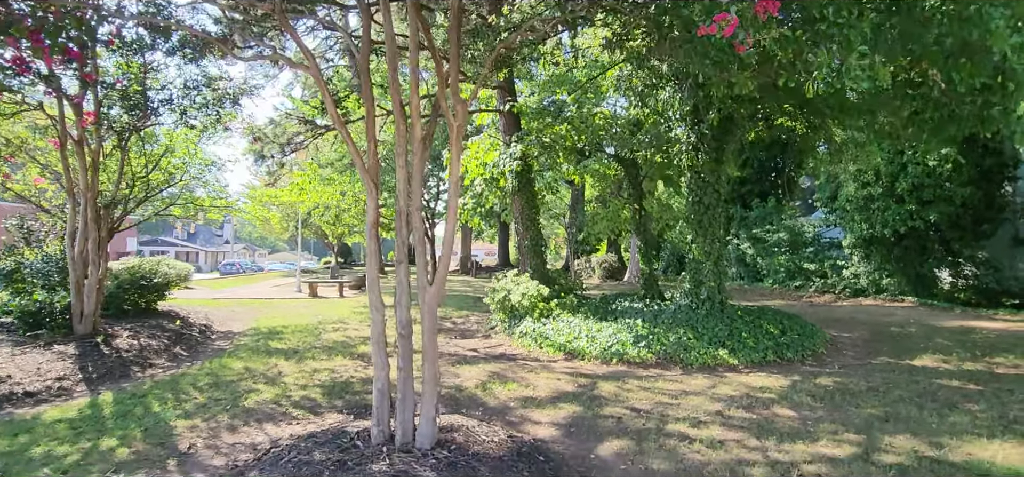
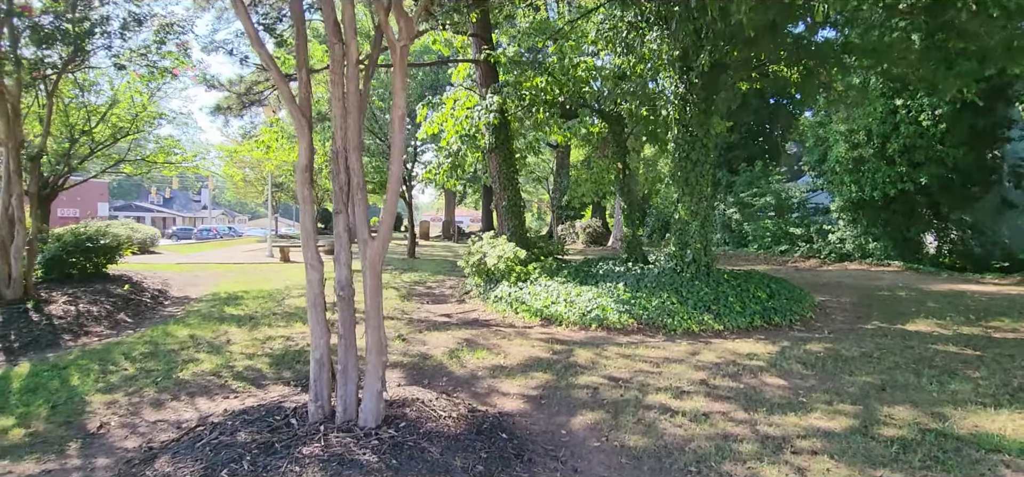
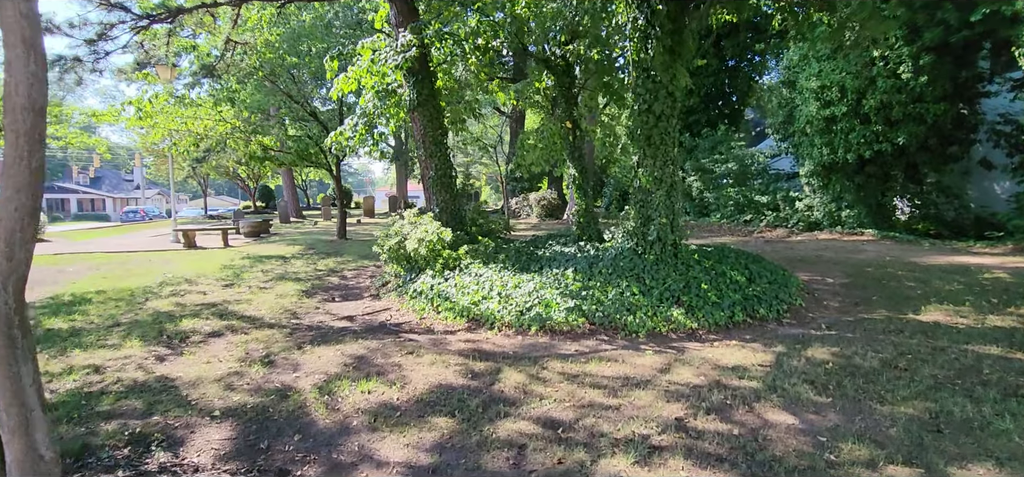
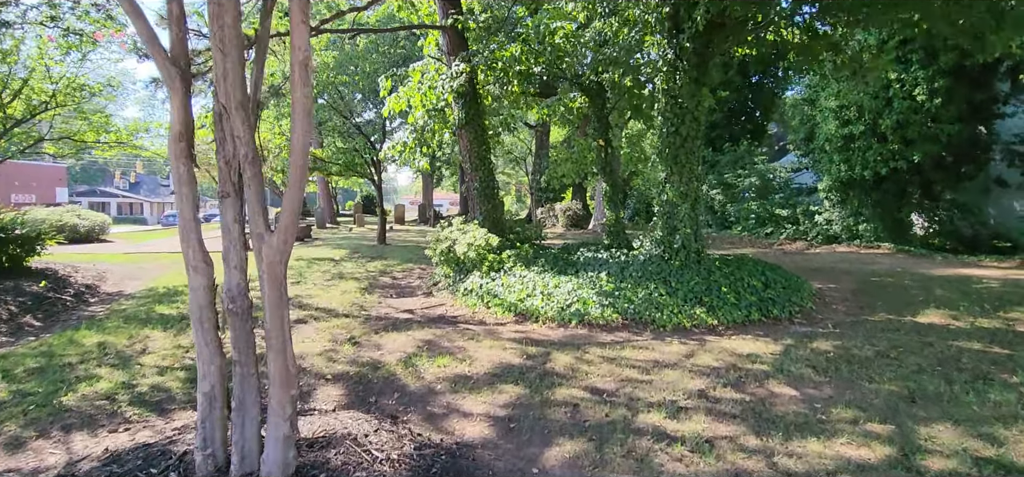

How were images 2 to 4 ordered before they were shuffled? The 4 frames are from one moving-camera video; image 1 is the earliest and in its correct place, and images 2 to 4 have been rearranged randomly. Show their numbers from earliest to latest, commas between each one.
2, 4, 3
